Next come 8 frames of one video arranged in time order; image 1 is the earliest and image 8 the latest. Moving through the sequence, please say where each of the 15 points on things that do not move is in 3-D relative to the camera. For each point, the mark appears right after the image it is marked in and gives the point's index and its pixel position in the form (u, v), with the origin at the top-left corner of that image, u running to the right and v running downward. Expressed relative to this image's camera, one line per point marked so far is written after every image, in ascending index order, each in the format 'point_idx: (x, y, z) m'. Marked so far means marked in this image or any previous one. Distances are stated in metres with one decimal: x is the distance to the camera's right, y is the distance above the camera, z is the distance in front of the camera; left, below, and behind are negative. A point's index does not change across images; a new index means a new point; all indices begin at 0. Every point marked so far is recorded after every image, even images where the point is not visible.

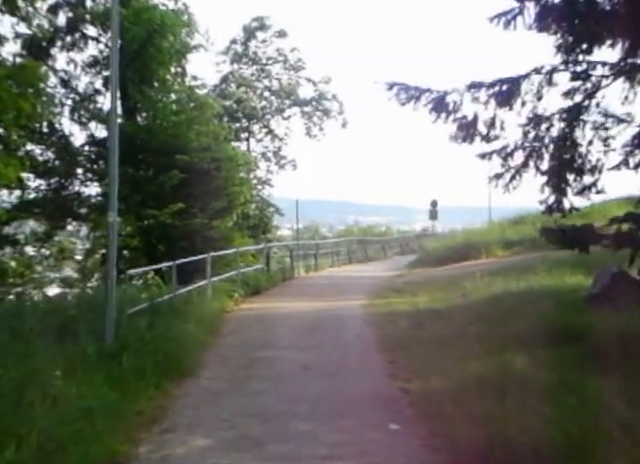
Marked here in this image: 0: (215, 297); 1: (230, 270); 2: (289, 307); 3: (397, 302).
0: (-2.0, -1.3, +16.9) m
1: (-2.0, -0.8, +19.5) m
2: (-0.6, -1.5, +17.4) m
3: (+1.5, -1.4, +17.2) m
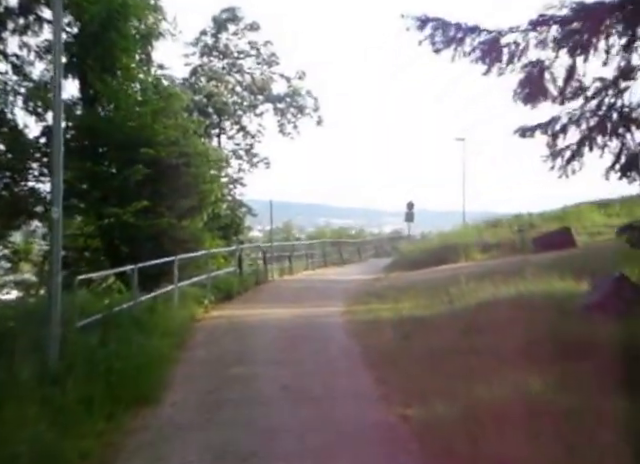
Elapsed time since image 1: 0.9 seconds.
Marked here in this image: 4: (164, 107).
0: (-2.4, -1.3, +15.5) m
1: (-2.4, -0.9, +18.0) m
2: (-1.0, -1.5, +16.0) m
3: (+1.1, -1.4, +15.9) m
4: (-3.4, +2.7, +19.5) m
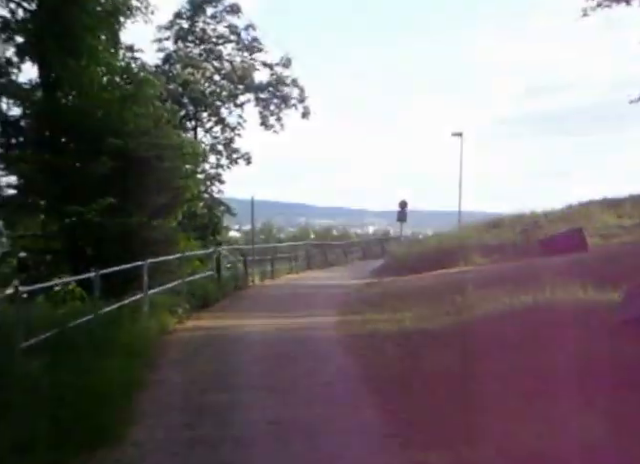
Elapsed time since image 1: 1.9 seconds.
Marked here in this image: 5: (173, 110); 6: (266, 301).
0: (-2.5, -1.3, +13.6) m
1: (-2.7, -0.9, +16.1) m
2: (-1.1, -1.5, +14.2) m
3: (+0.9, -1.4, +14.1) m
4: (-3.6, +2.7, +17.6) m
5: (-3.3, +2.7, +19.6) m
6: (-1.1, -1.4, +18.1) m
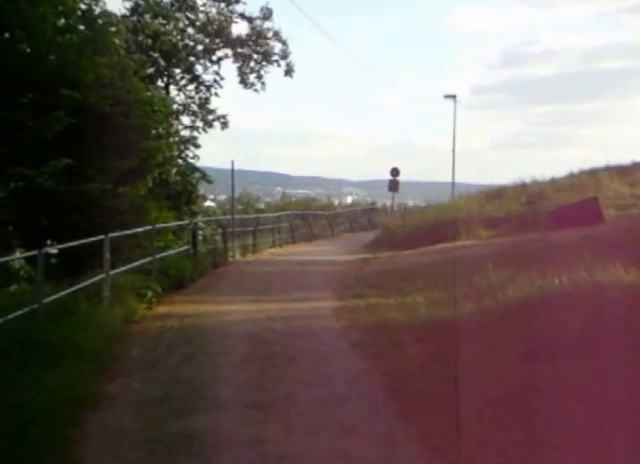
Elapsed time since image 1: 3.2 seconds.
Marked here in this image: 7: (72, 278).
0: (-2.6, -0.9, +11.3) m
1: (-2.8, -0.4, +13.8) m
2: (-1.2, -1.1, +11.9) m
3: (+0.8, -1.0, +11.9) m
4: (-3.8, +3.3, +15.1) m
5: (-3.5, +3.3, +17.1) m
6: (-1.3, -0.9, +15.9) m
7: (-3.3, -0.6, +11.6) m
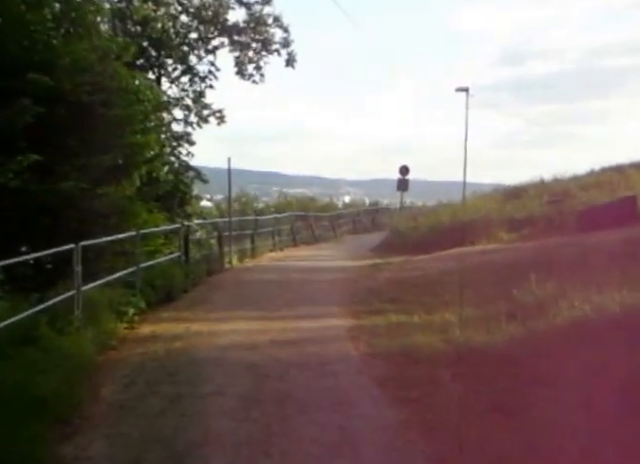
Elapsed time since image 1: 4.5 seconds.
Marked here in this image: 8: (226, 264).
0: (-2.4, -0.9, +9.4) m
1: (-2.6, -0.5, +12.0) m
2: (-1.1, -1.1, +10.1) m
3: (+1.0, -1.1, +10.0) m
4: (-3.6, +3.2, +13.2) m
5: (-3.3, +3.2, +15.2) m
6: (-1.1, -1.0, +14.0) m
7: (-3.1, -0.7, +9.7) m
8: (-2.0, -0.7, +19.1) m
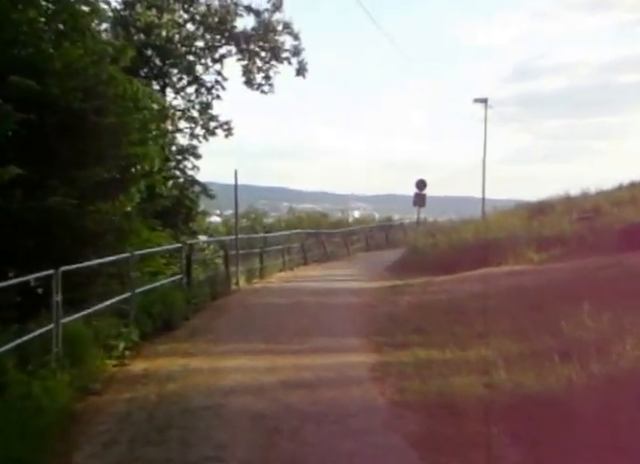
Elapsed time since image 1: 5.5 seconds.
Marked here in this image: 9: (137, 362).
0: (-2.3, -1.2, +8.1) m
1: (-2.4, -0.7, +10.6) m
2: (-0.9, -1.4, +8.7) m
3: (+1.2, -1.3, +8.7) m
4: (-3.4, +2.9, +12.0) m
5: (-3.1, +2.9, +14.0) m
6: (-0.9, -1.3, +12.7) m
7: (-2.9, -0.9, +8.4) m
8: (-1.8, -1.1, +17.8) m
9: (-1.9, -1.3, +9.0) m
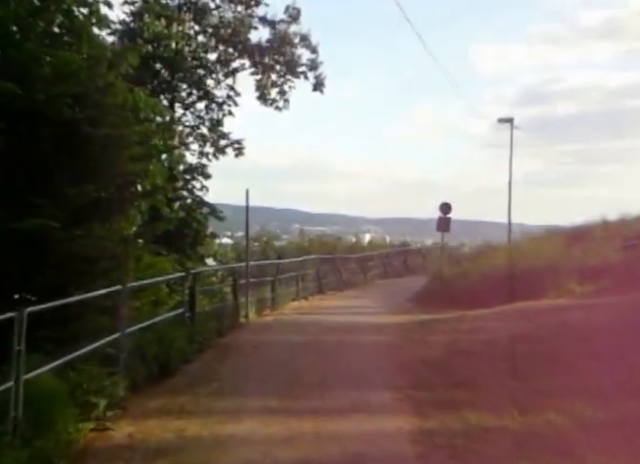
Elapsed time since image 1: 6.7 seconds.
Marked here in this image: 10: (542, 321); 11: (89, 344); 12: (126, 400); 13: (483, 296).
0: (-2.0, -1.4, +6.5) m
1: (-2.2, -1.0, +9.0) m
2: (-0.7, -1.6, +7.0) m
3: (+1.4, -1.6, +7.0) m
4: (-3.1, +2.6, +10.5) m
5: (-2.8, +2.5, +12.5) m
6: (-0.6, -1.6, +11.0) m
7: (-2.7, -1.1, +6.8) m
8: (-1.4, -1.6, +16.1) m
9: (-1.7, -1.6, +7.3) m
10: (+3.4, -1.3, +13.4) m
11: (-2.2, -1.1, +8.3) m
12: (-1.8, -1.6, +8.3) m
13: (+3.4, -1.3, +18.4) m
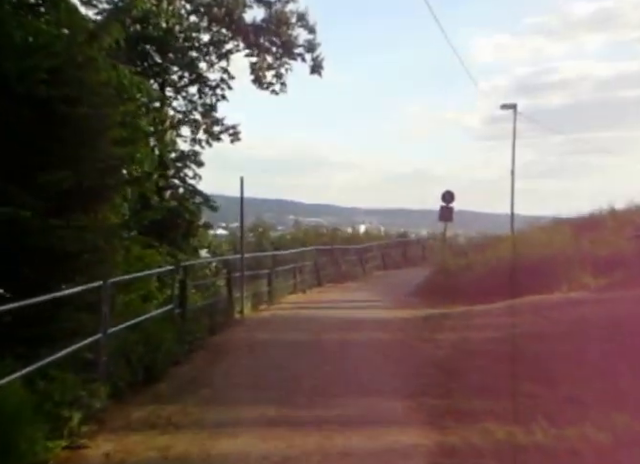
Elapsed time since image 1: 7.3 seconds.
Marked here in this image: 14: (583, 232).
0: (-2.0, -1.3, +5.5) m
1: (-2.2, -0.9, +8.1) m
2: (-0.6, -1.6, +6.1) m
3: (+1.4, -1.5, +6.1) m
4: (-3.1, +2.7, +9.5) m
5: (-2.8, +2.7, +11.5) m
6: (-0.6, -1.5, +10.1) m
7: (-2.7, -1.1, +5.8) m
8: (-1.4, -1.4, +15.2) m
9: (-1.6, -1.5, +6.4) m
10: (+3.4, -1.2, +12.5) m
11: (-2.1, -1.0, +7.3) m
12: (-1.8, -1.5, +7.4) m
13: (+3.4, -1.1, +17.5) m
14: (+5.8, +0.1, +19.5) m
